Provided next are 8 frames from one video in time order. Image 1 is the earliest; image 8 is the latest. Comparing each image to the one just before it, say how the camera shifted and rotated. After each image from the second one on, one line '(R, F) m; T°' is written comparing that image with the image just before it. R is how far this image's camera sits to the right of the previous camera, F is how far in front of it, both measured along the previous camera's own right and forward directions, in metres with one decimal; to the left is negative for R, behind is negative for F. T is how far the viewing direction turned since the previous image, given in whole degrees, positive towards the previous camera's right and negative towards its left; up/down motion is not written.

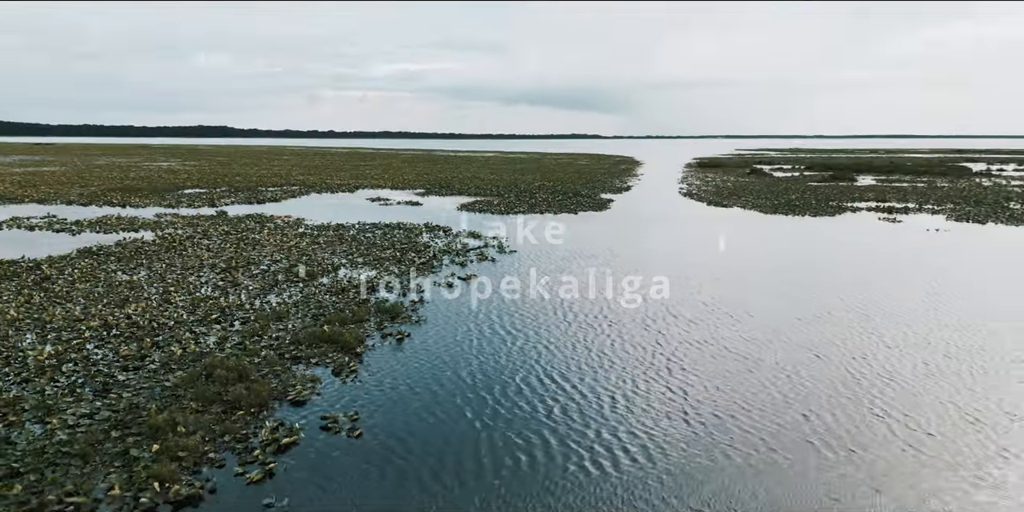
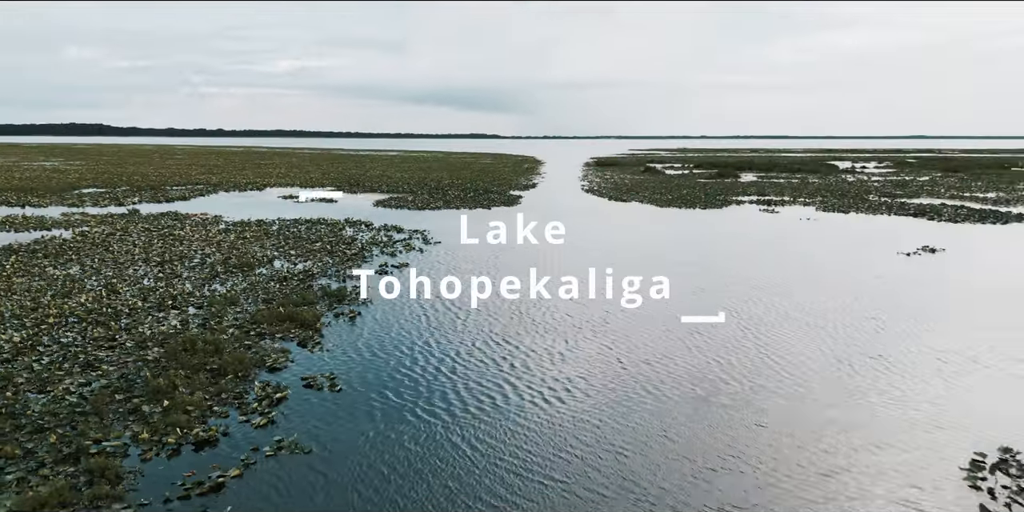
(-0.9, -1.9) m; +8°
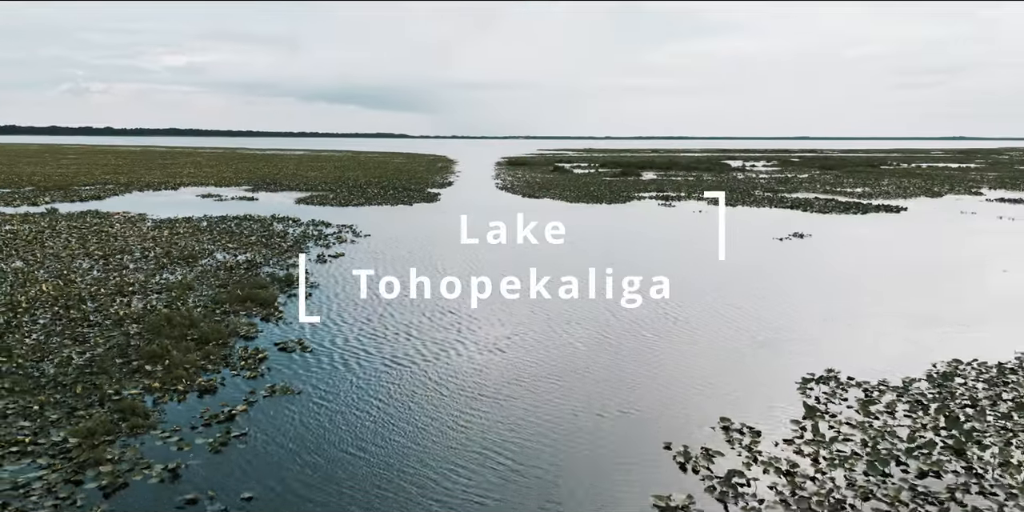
(-0.6, -2.4) m; +7°
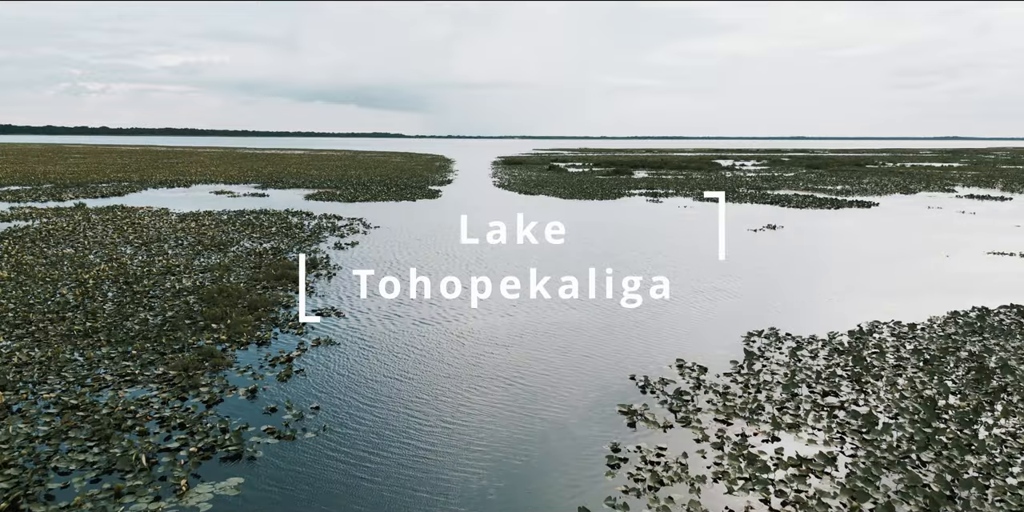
(-0.1, -2.7) m; 0°
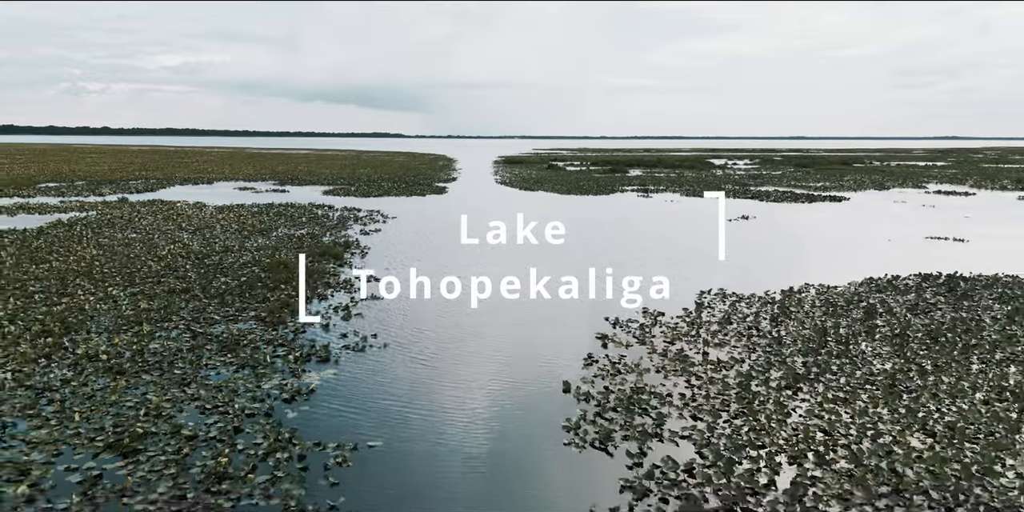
(-0.1, -4.0) m; 0°
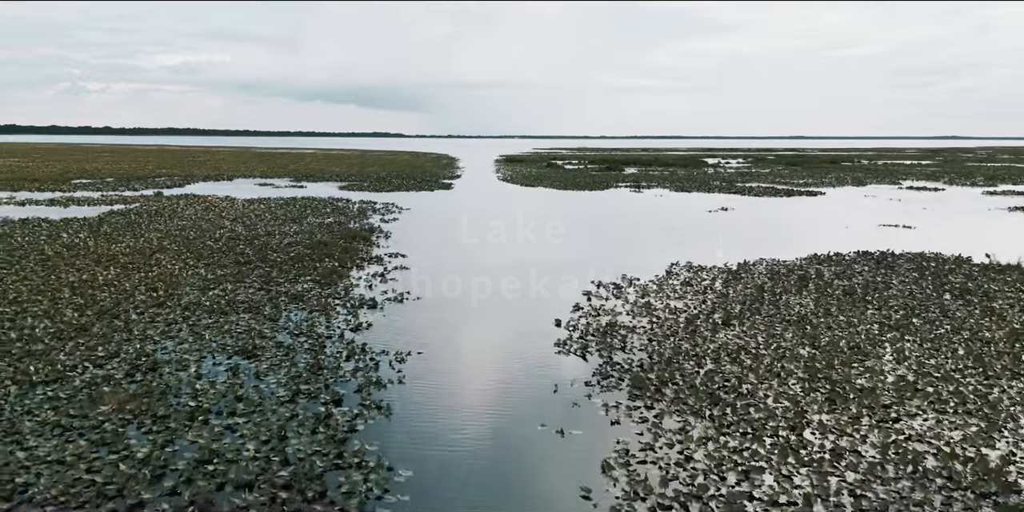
(-0.1, -3.9) m; 0°
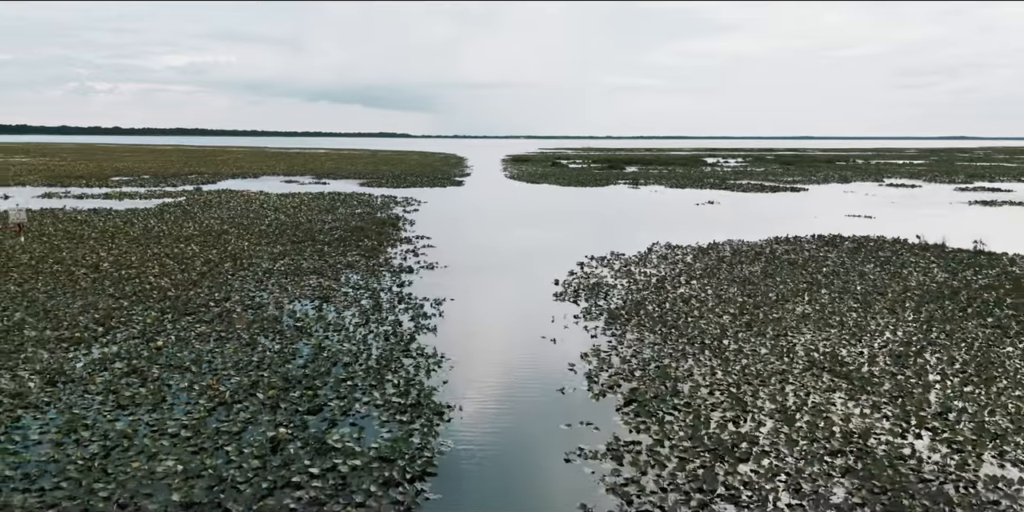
(-0.1, -4.5) m; 0°
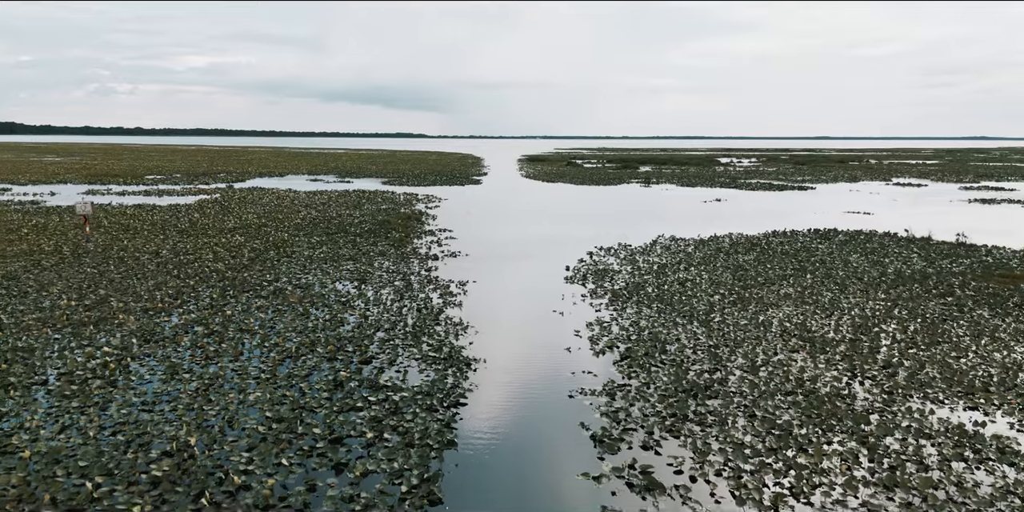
(0.0, -2.3) m; -1°
